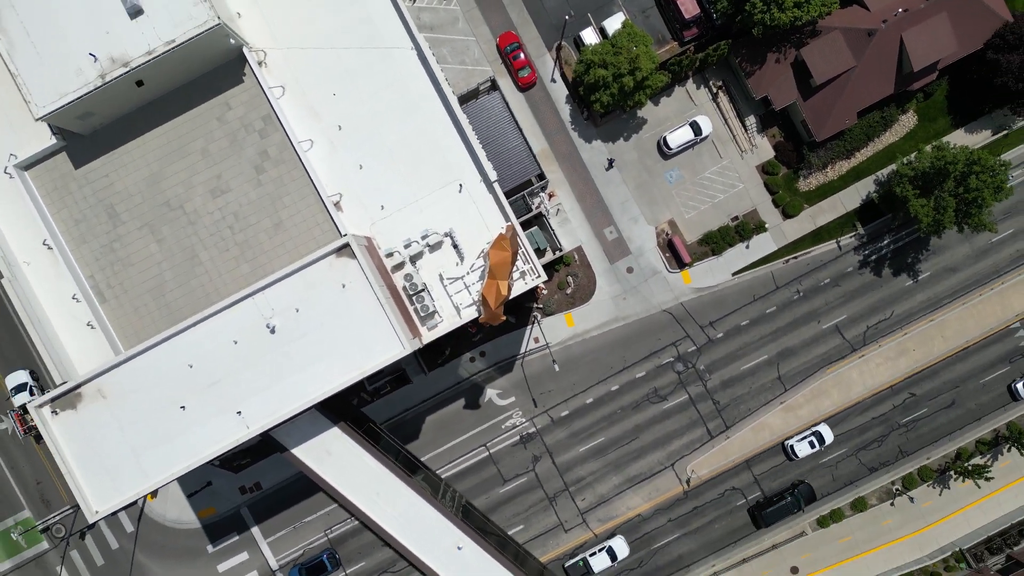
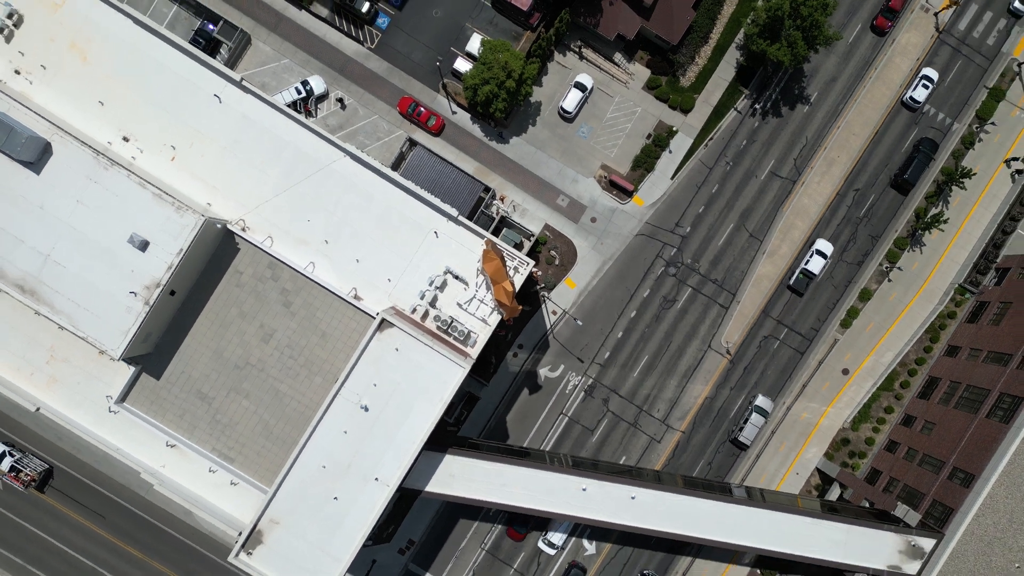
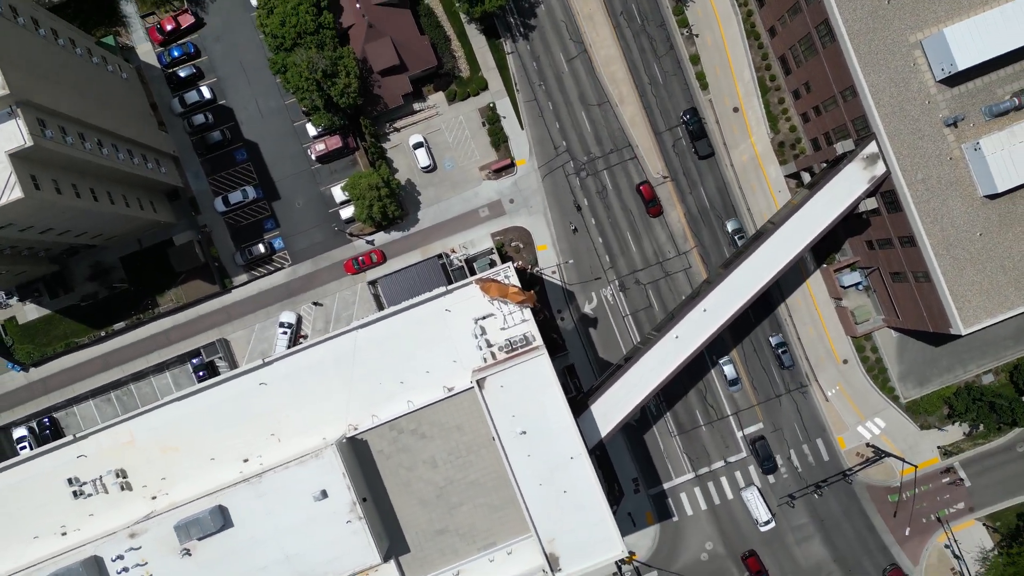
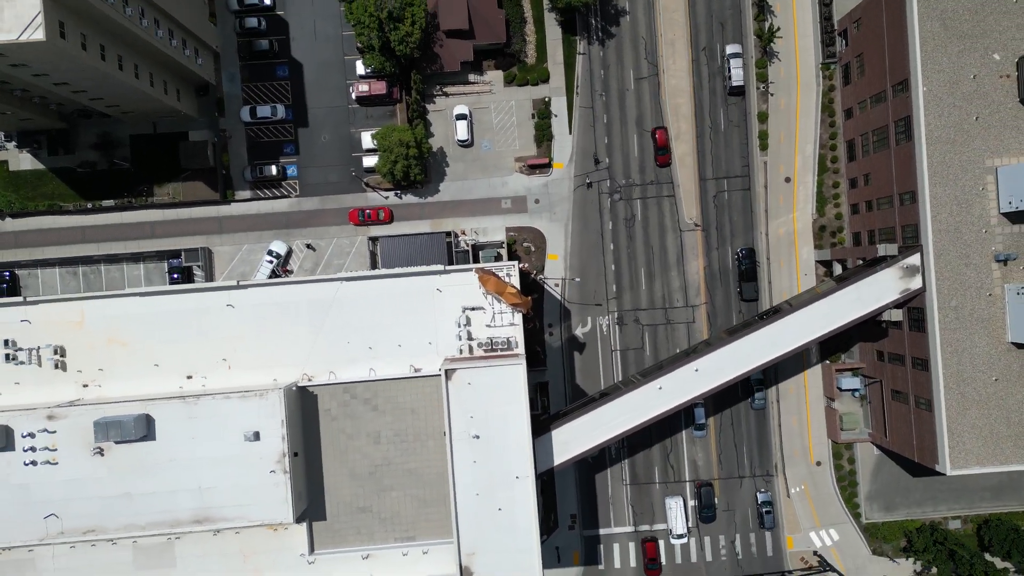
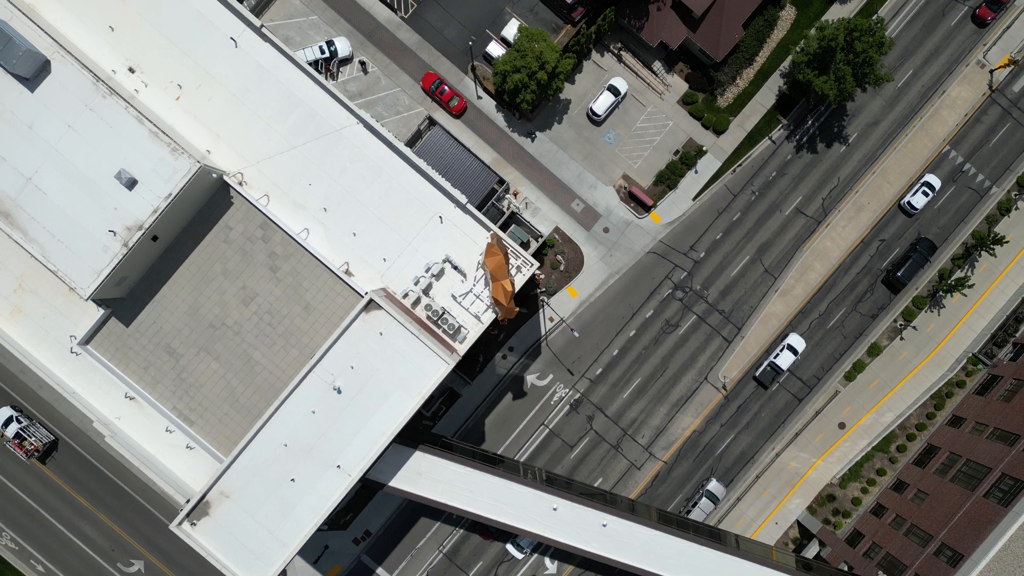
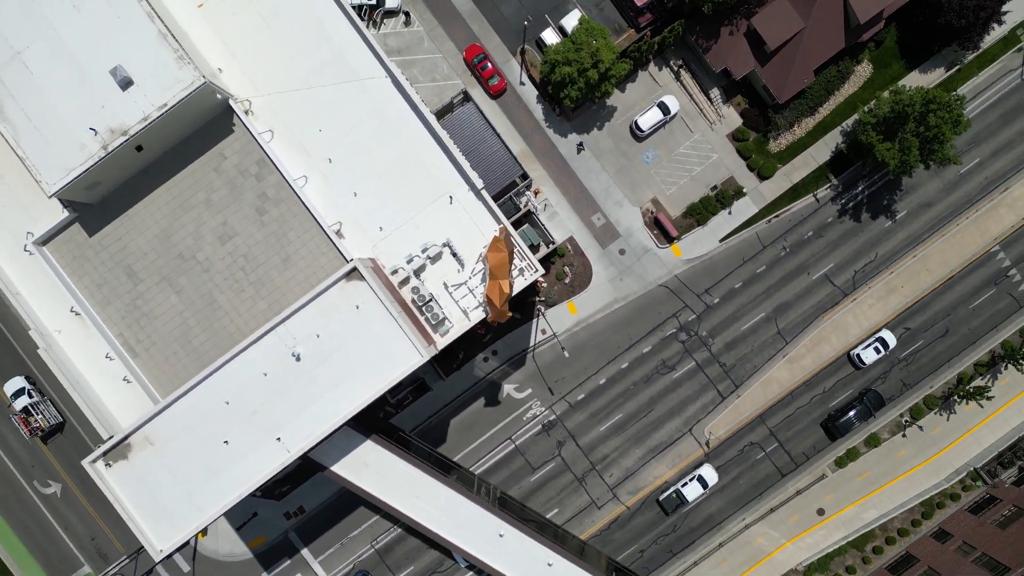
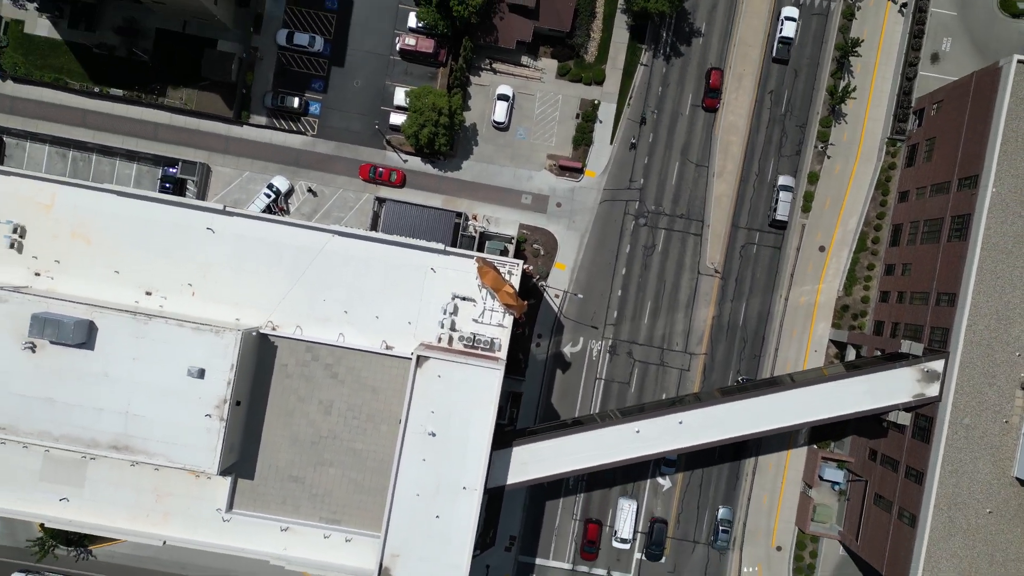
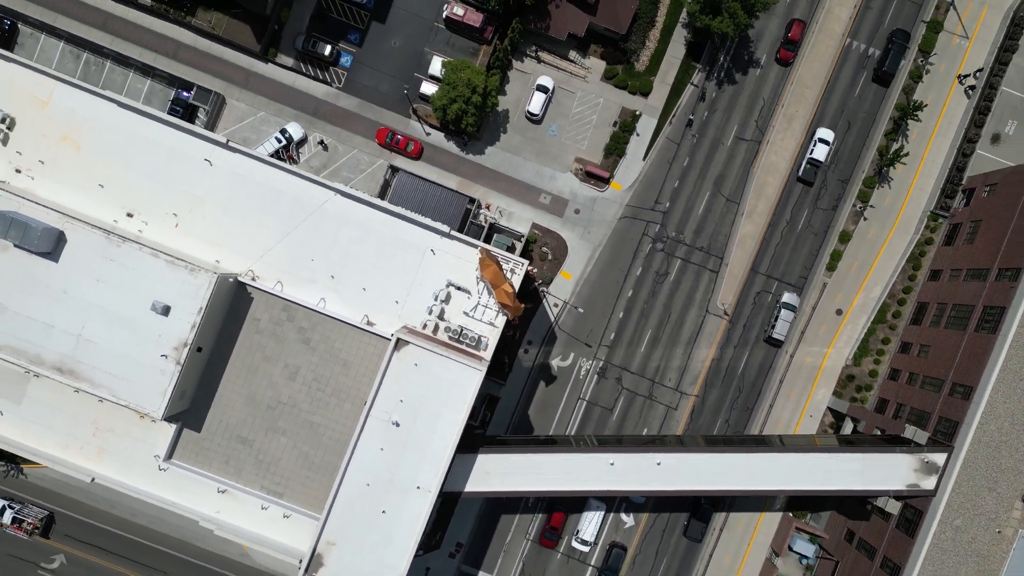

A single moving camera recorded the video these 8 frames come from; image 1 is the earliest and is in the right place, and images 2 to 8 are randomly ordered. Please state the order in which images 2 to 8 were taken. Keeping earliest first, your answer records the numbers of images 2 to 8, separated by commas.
6, 5, 2, 8, 7, 4, 3
